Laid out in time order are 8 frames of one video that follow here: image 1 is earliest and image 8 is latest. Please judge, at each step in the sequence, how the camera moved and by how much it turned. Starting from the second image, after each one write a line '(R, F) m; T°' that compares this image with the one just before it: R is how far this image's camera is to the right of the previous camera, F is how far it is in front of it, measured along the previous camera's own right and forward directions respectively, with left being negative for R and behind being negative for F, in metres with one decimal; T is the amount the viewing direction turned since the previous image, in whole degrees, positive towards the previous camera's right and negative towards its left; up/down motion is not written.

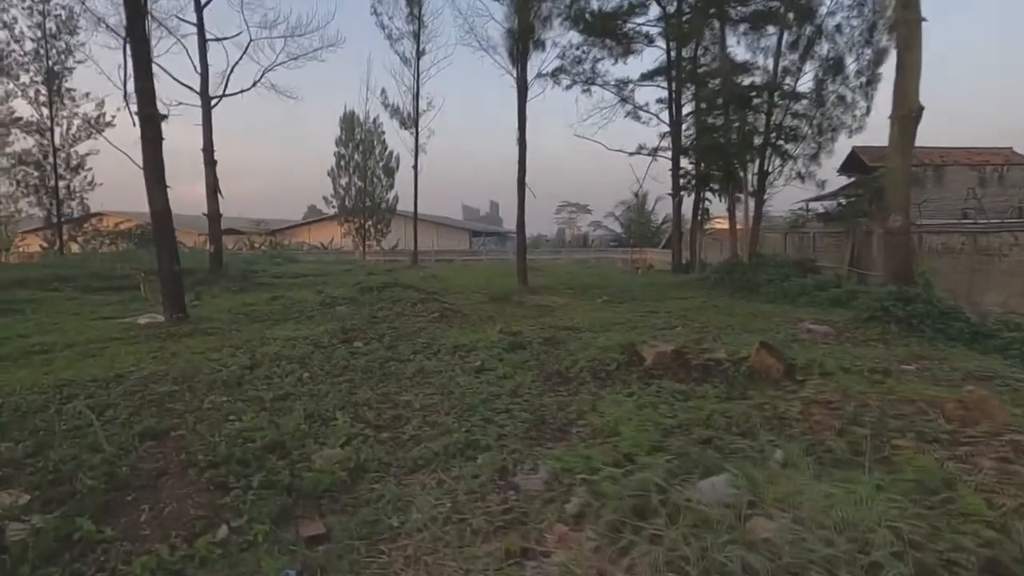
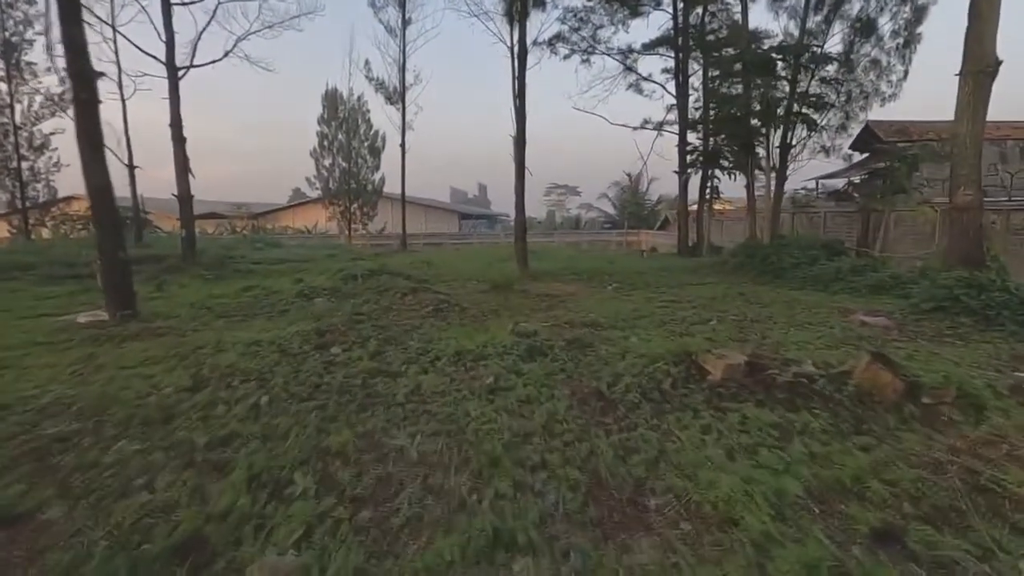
(-0.3, +1.3) m; +1°
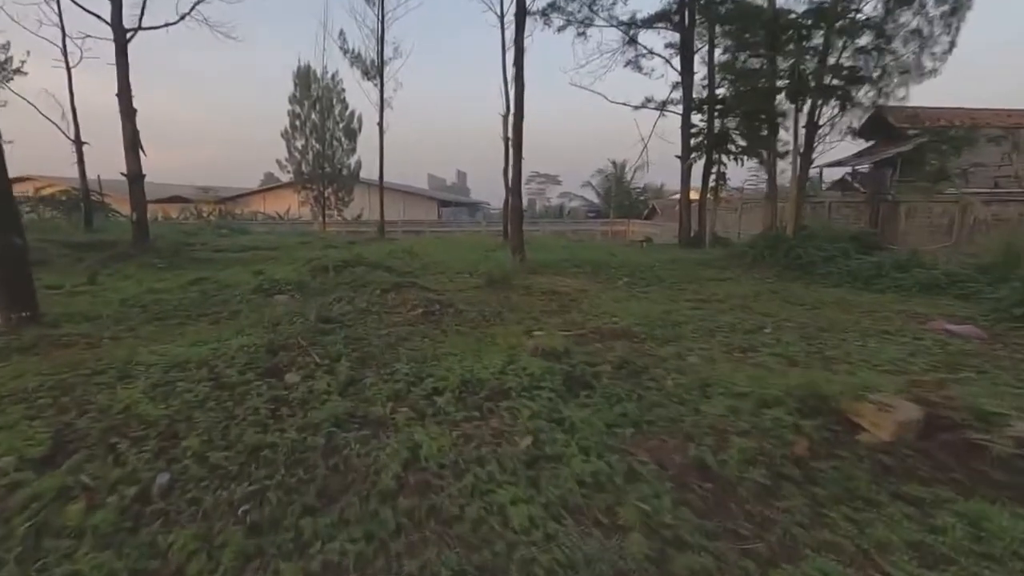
(-0.4, +1.6) m; +2°
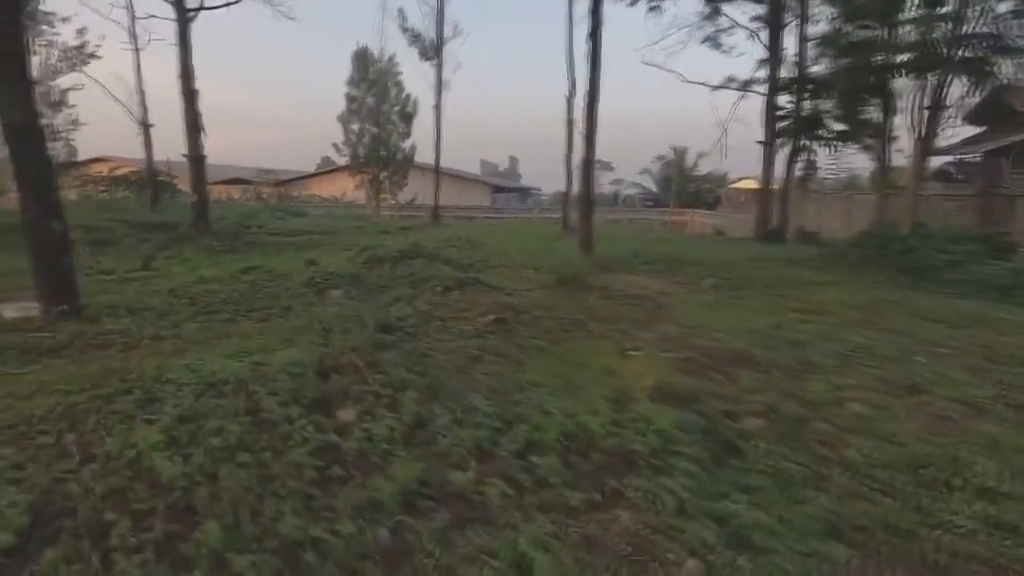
(-0.4, +0.9) m; -5°
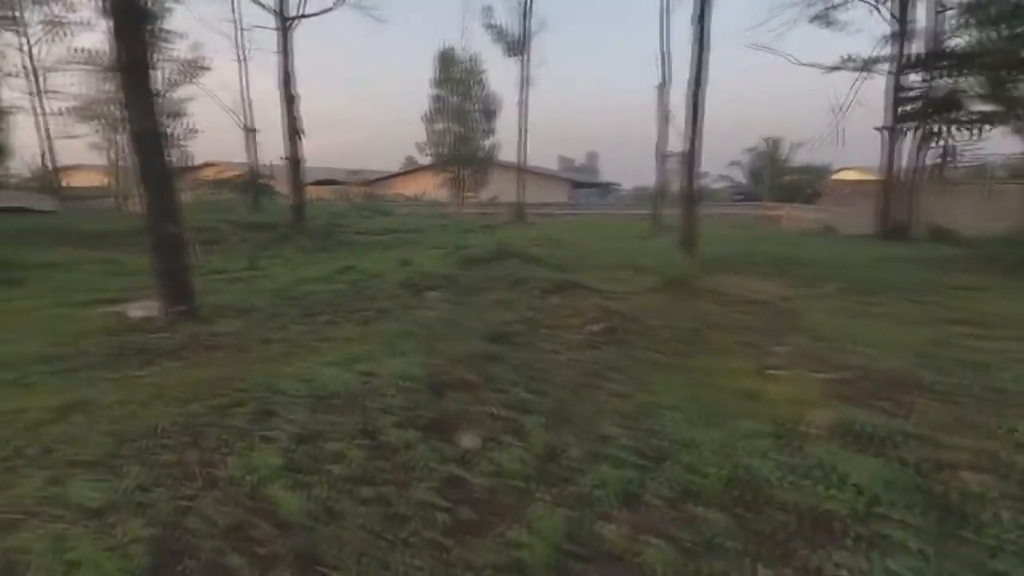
(-0.3, +0.4) m; -8°
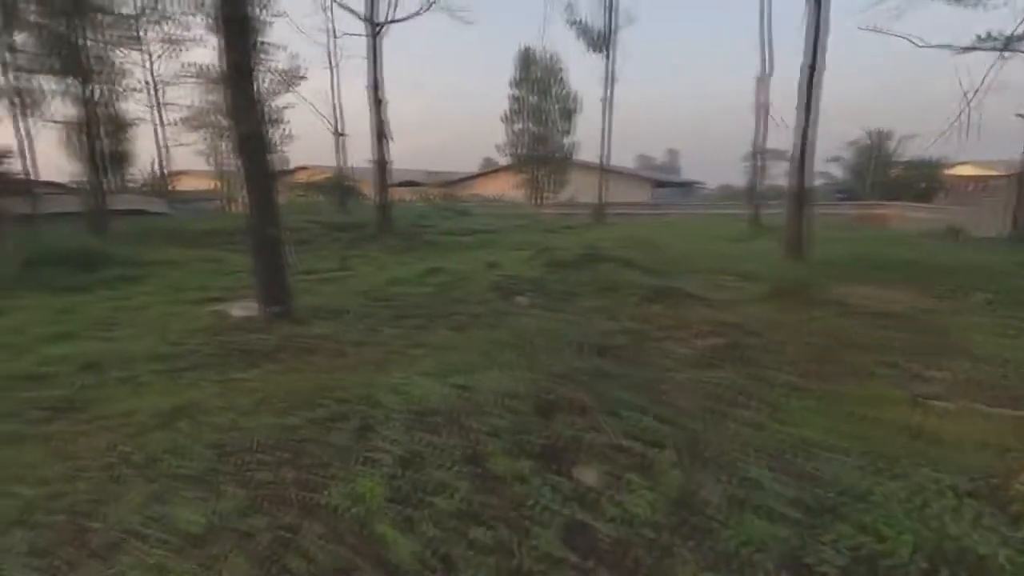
(-0.2, +0.3) m; -8°
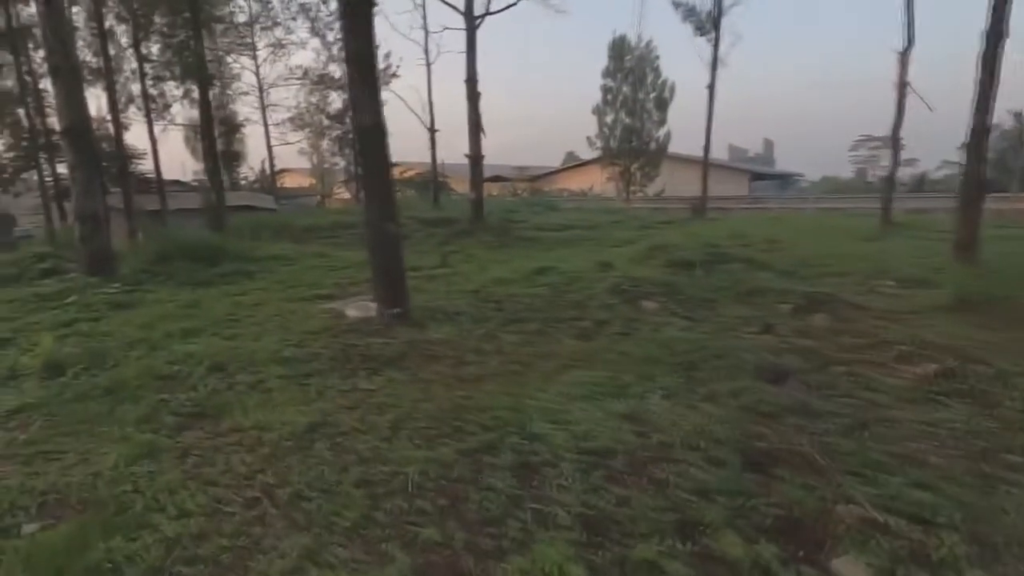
(-0.6, +0.5) m; -8°
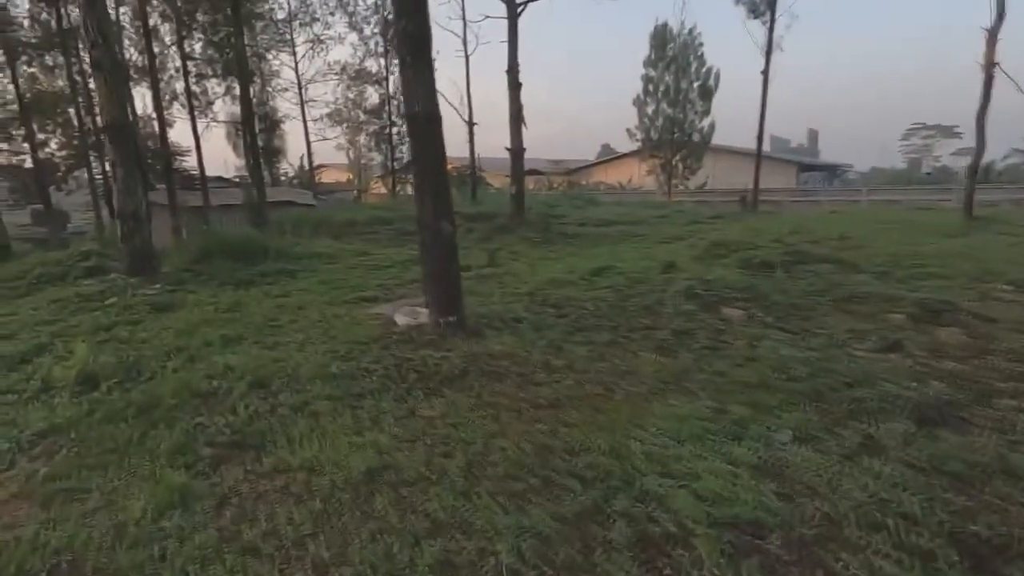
(-0.3, +0.6) m; -3°
